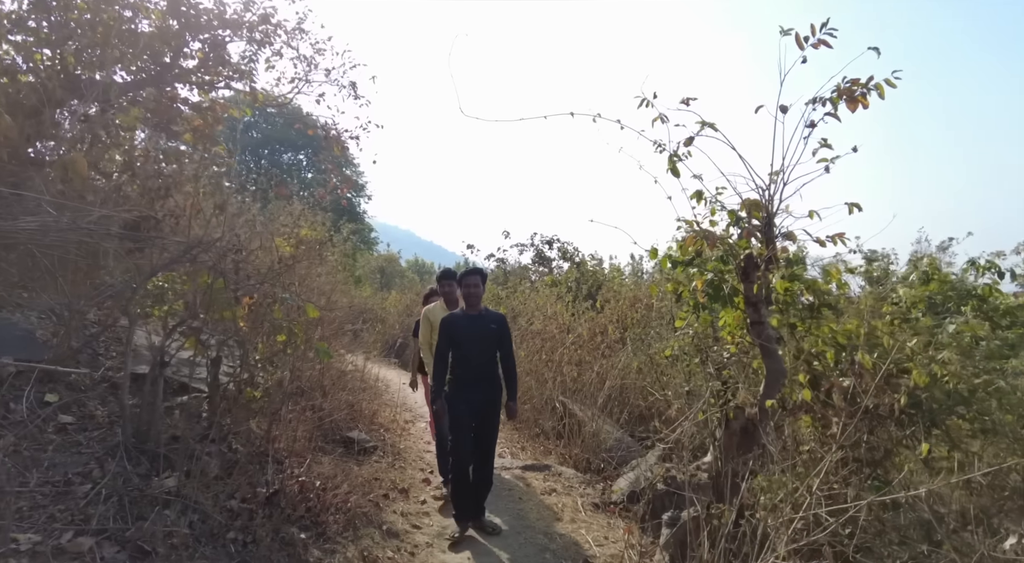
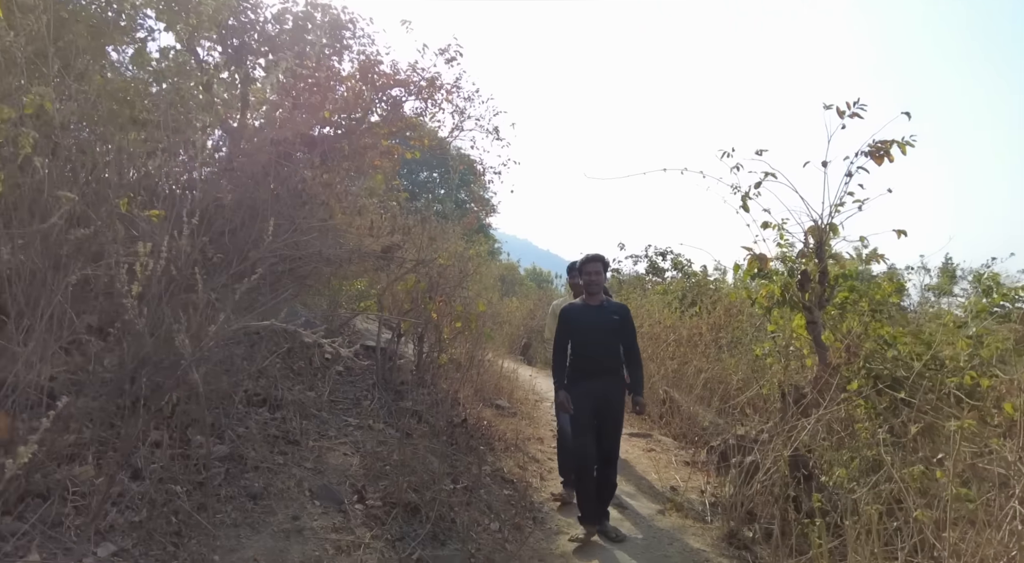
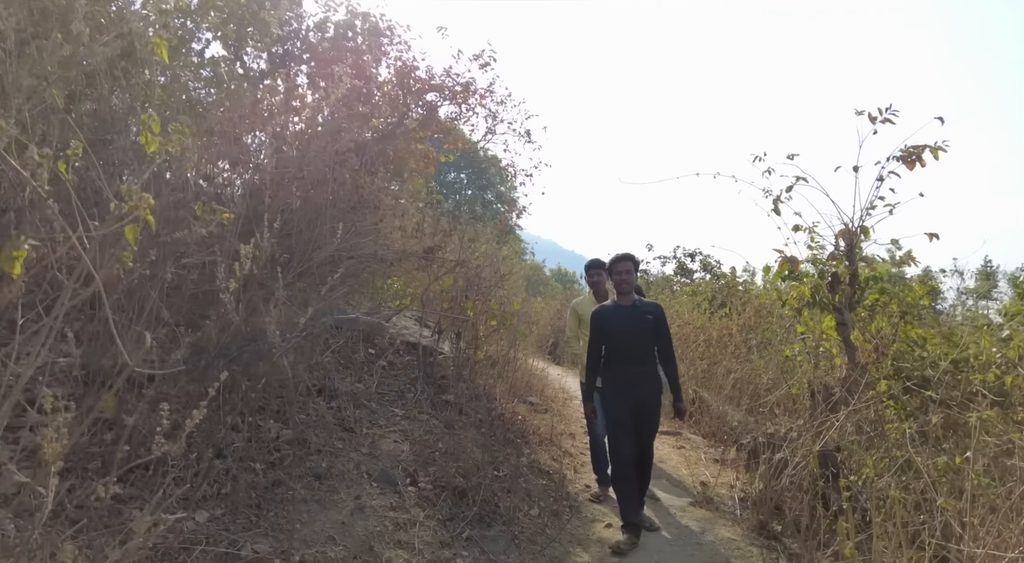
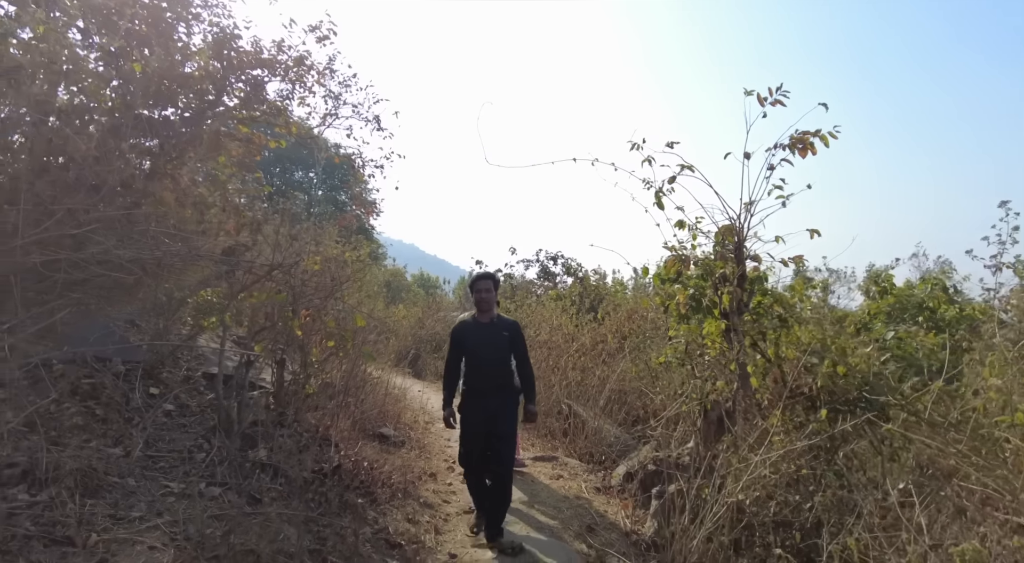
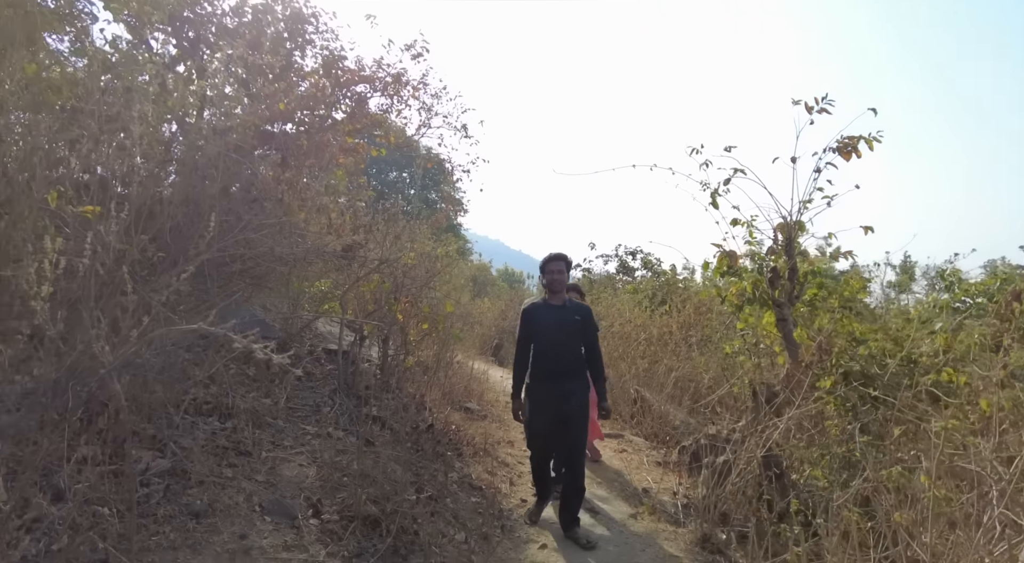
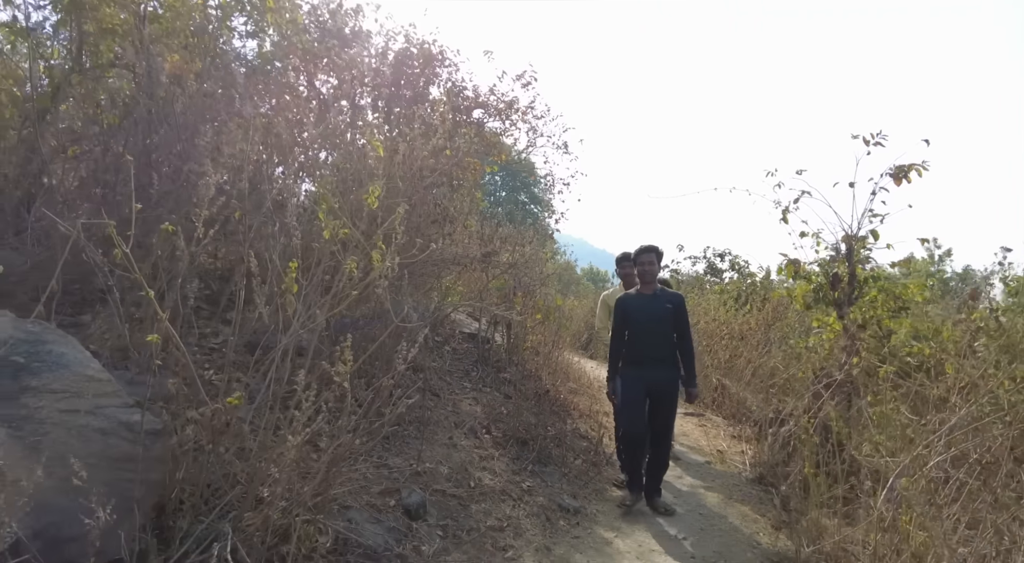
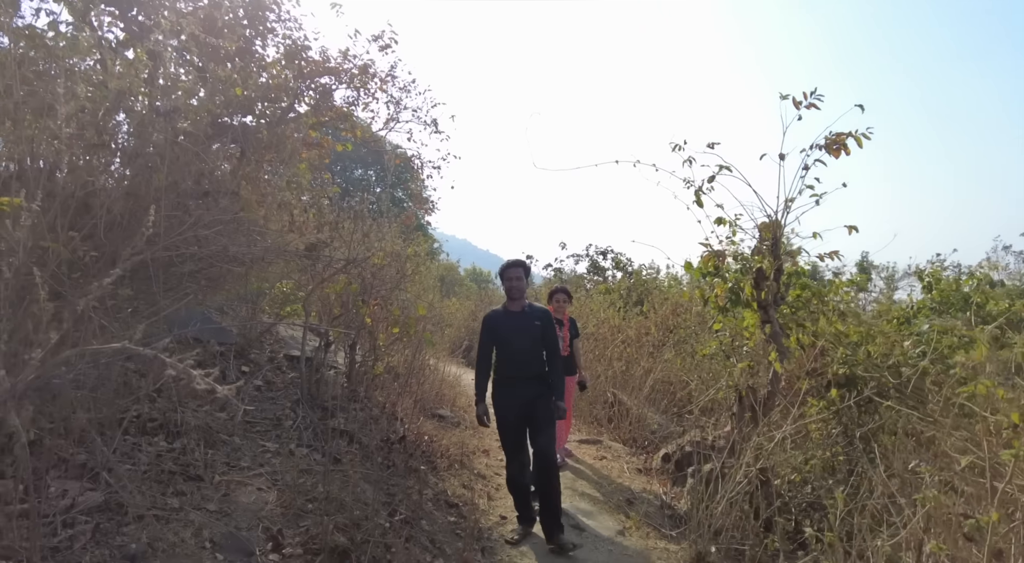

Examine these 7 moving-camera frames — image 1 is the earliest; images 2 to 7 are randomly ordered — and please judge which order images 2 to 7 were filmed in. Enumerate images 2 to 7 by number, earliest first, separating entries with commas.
4, 7, 5, 2, 3, 6
